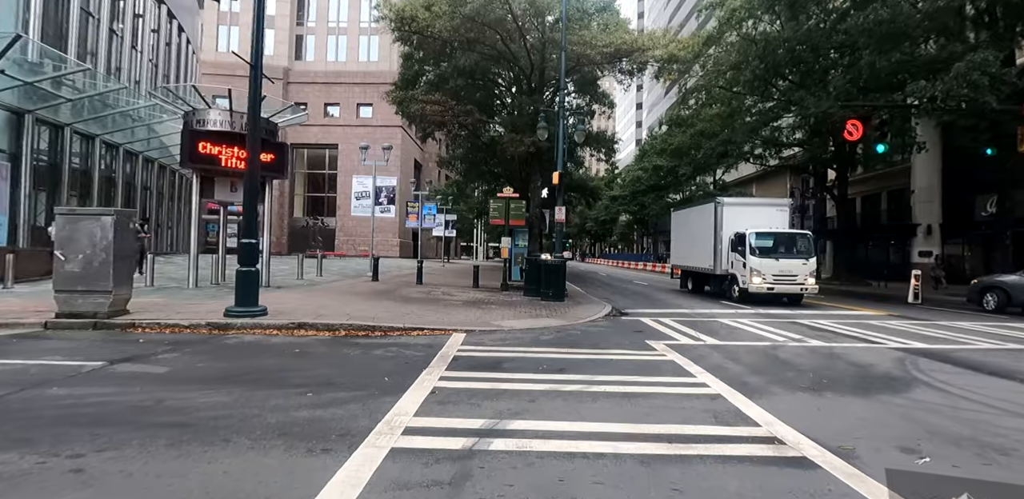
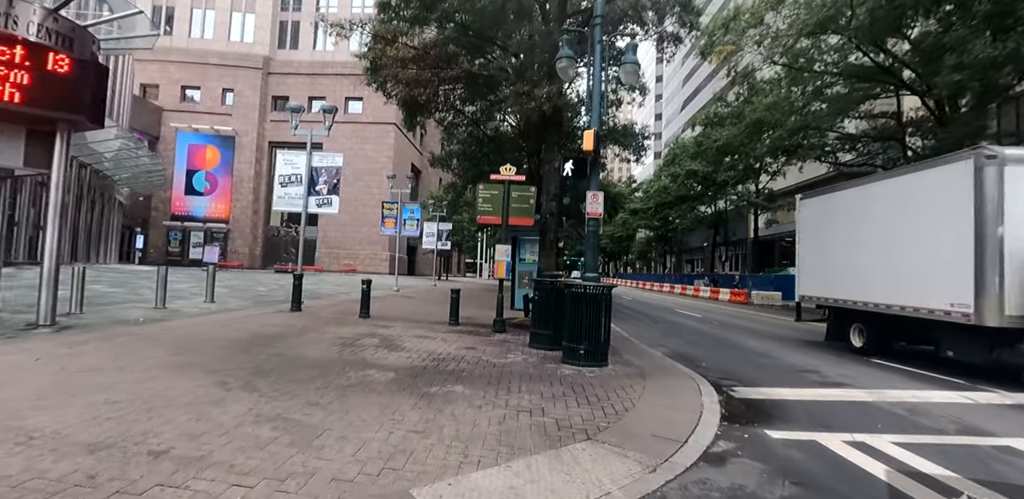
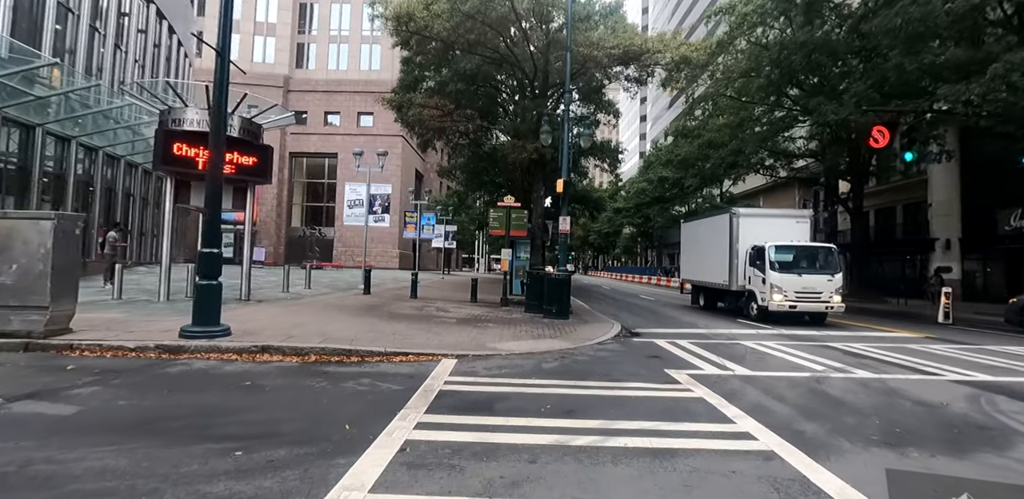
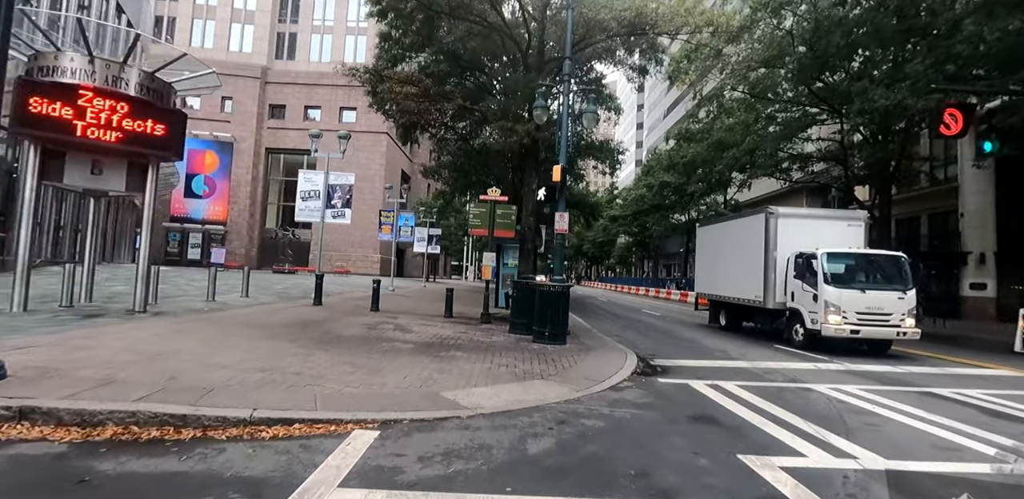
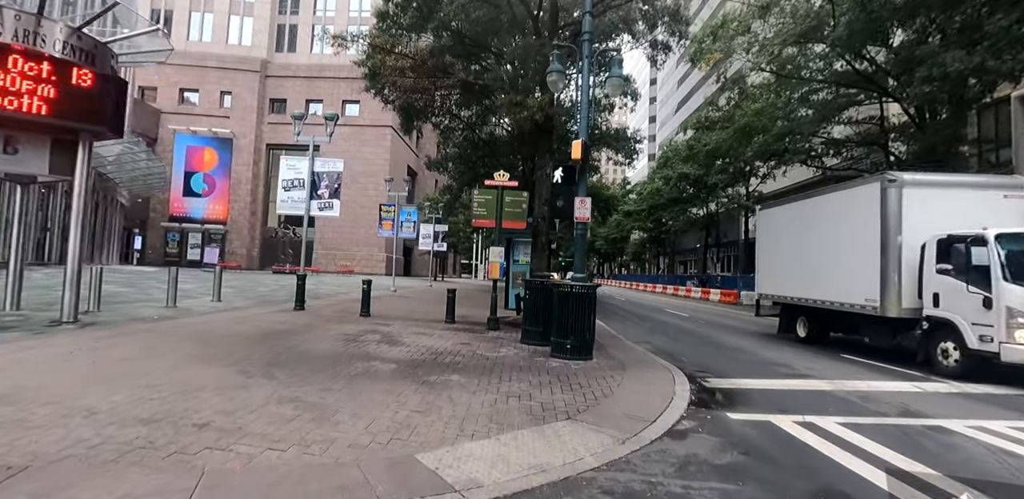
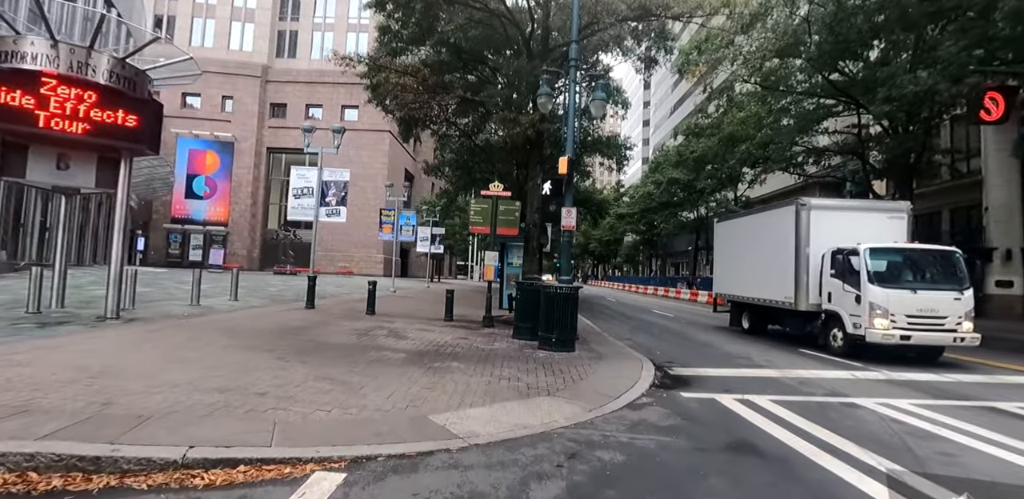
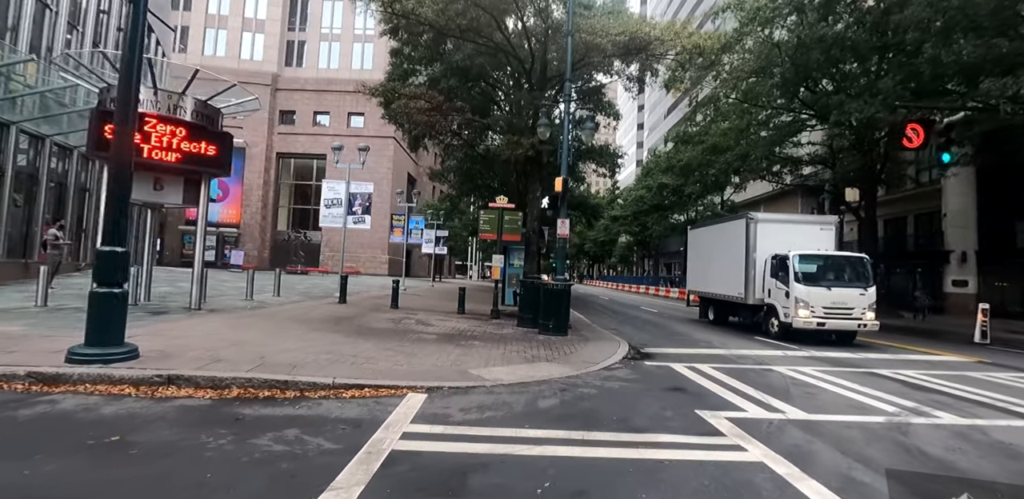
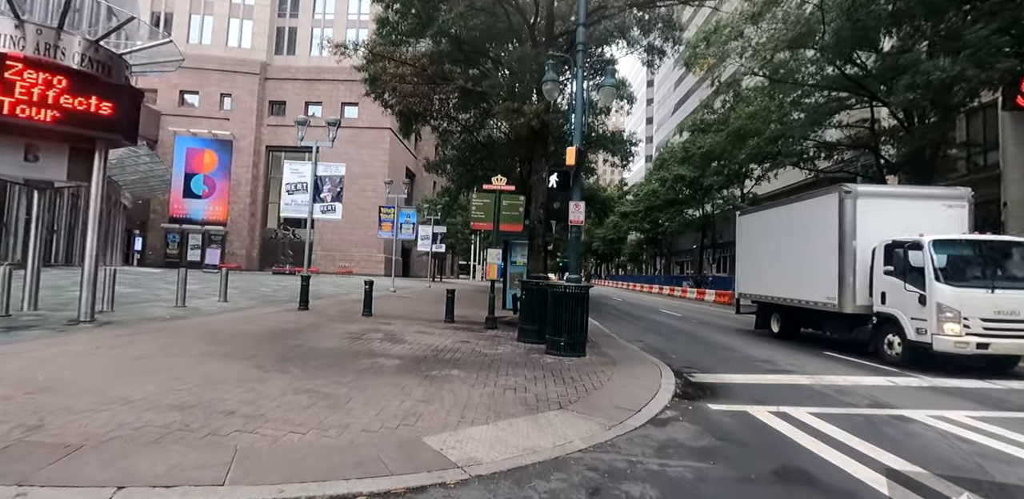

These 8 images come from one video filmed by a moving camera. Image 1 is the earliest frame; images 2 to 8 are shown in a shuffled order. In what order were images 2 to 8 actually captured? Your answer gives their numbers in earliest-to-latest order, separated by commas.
3, 7, 4, 6, 8, 5, 2
